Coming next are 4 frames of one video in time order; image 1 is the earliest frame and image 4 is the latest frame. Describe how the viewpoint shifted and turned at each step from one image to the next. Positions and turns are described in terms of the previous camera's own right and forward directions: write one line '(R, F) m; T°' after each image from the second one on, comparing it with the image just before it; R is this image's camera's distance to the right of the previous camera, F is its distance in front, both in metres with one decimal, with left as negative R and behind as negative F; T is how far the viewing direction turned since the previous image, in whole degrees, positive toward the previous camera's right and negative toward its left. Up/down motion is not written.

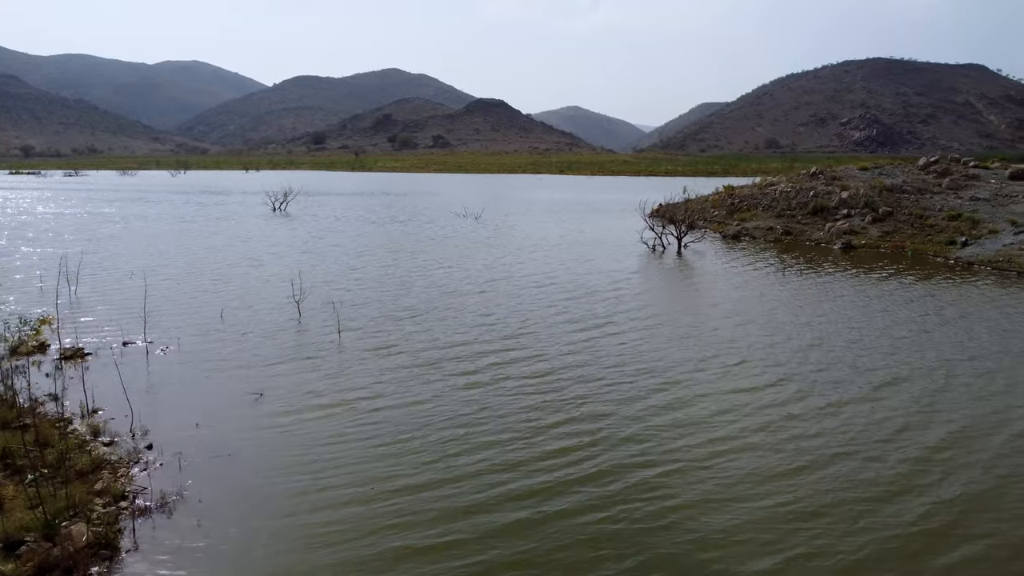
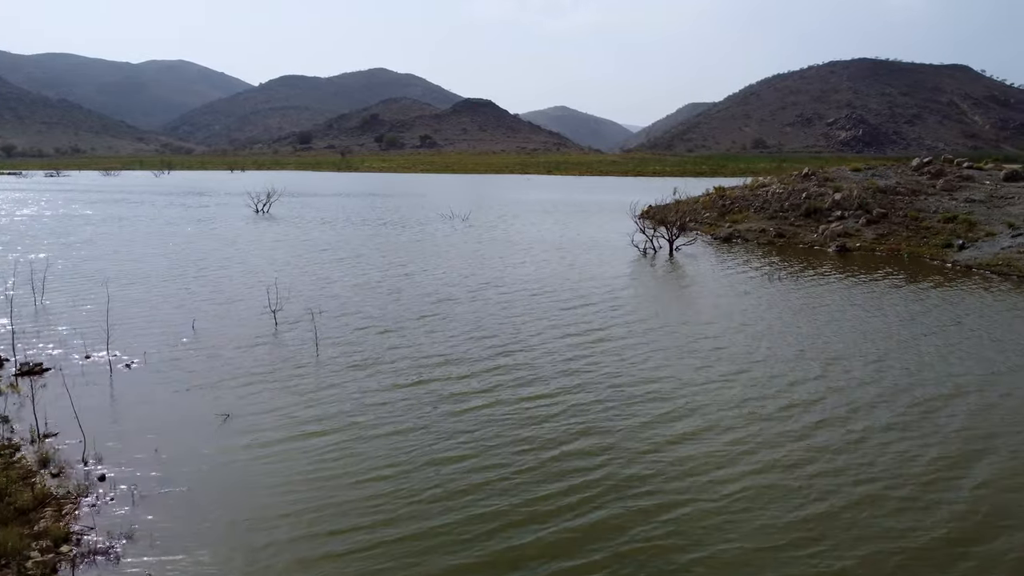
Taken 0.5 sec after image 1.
(0.0, +0.7) m; +1°
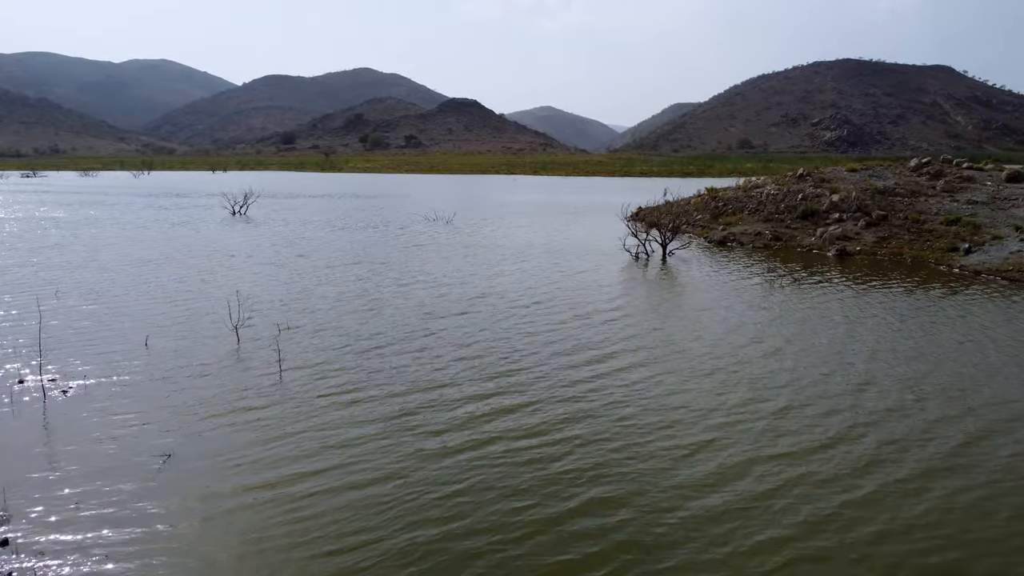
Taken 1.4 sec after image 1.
(0.0, +1.3) m; +1°
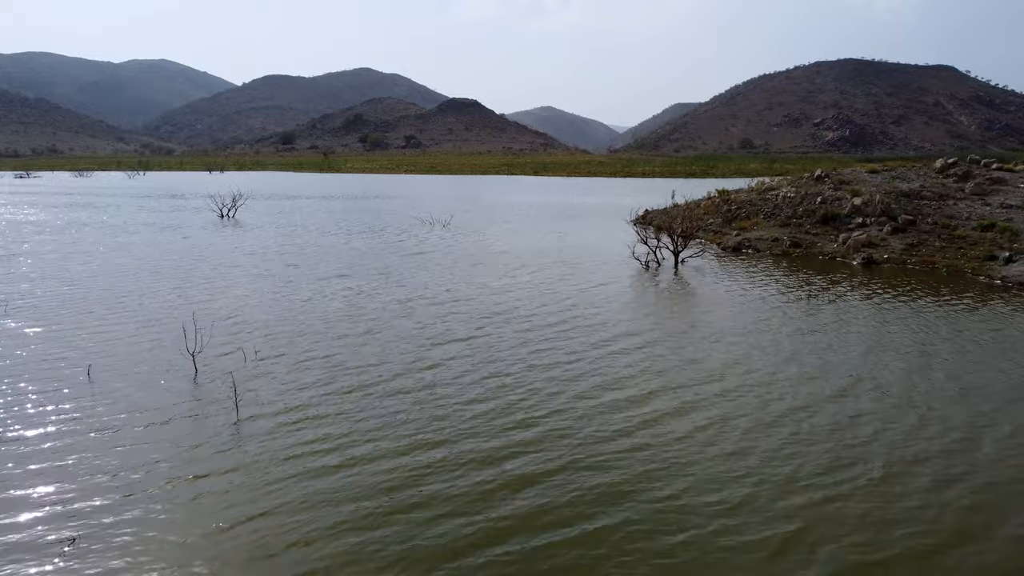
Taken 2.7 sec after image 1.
(0.0, +1.9) m; 0°
